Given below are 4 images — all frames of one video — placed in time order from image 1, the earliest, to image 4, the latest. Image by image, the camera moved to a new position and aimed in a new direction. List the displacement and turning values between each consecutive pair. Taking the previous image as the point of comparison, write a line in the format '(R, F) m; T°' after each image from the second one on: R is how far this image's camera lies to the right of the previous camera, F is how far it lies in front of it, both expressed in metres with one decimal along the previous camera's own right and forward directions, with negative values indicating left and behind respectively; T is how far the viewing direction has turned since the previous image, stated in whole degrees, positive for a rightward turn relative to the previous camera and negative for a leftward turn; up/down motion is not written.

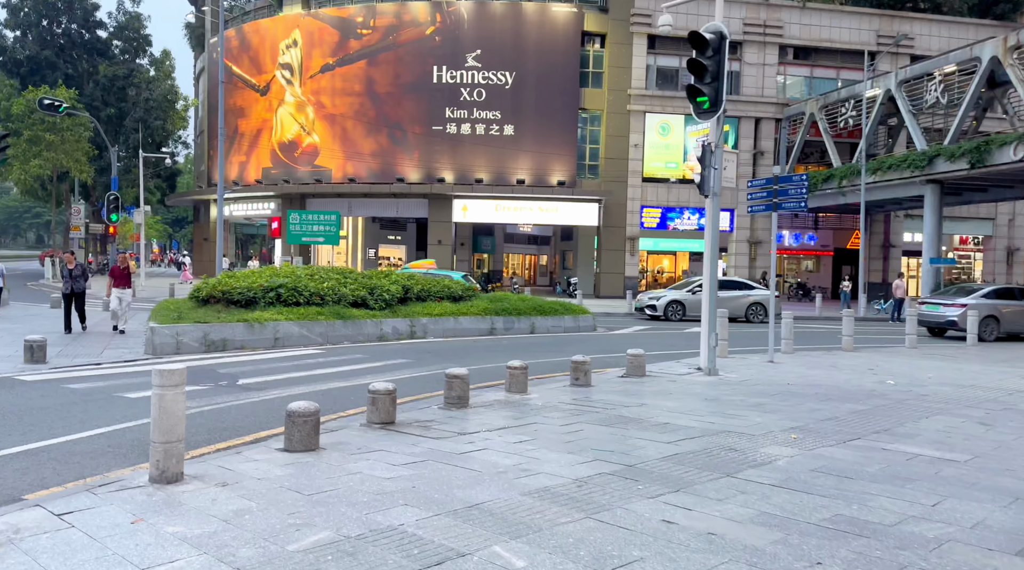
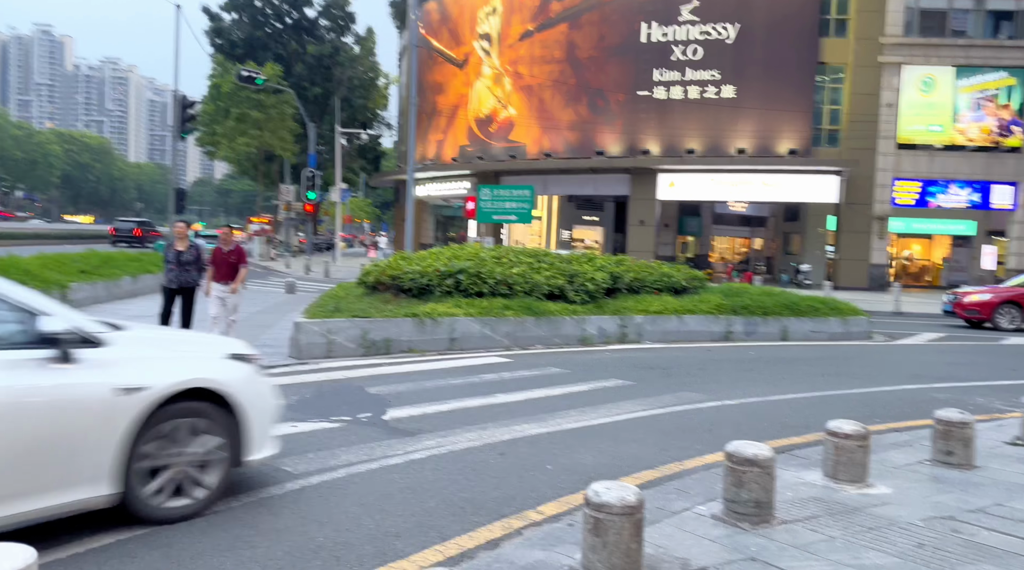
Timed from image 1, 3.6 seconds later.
(-0.9, +4.7) m; -12°
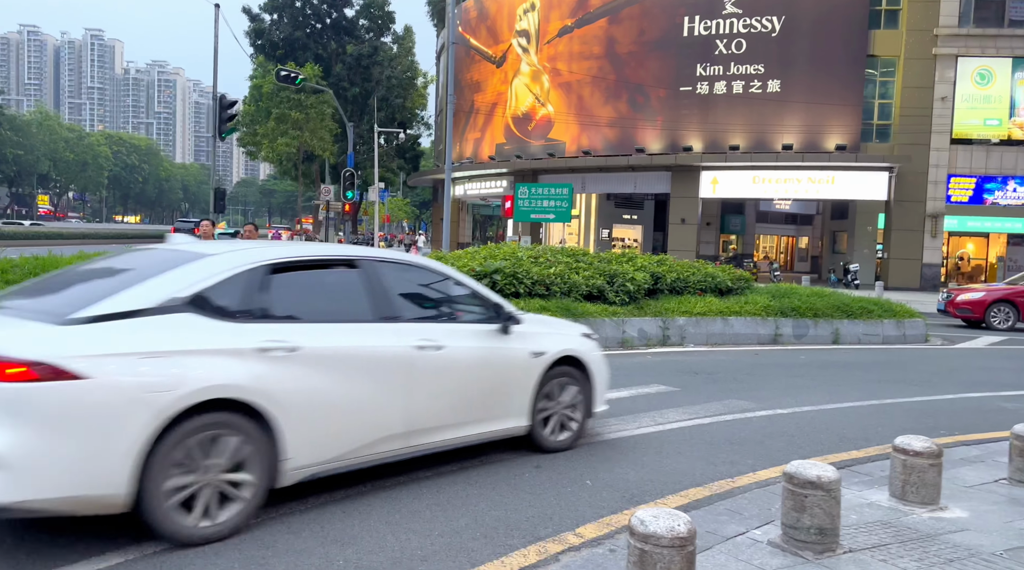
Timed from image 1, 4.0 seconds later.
(0.0, +0.4) m; -3°
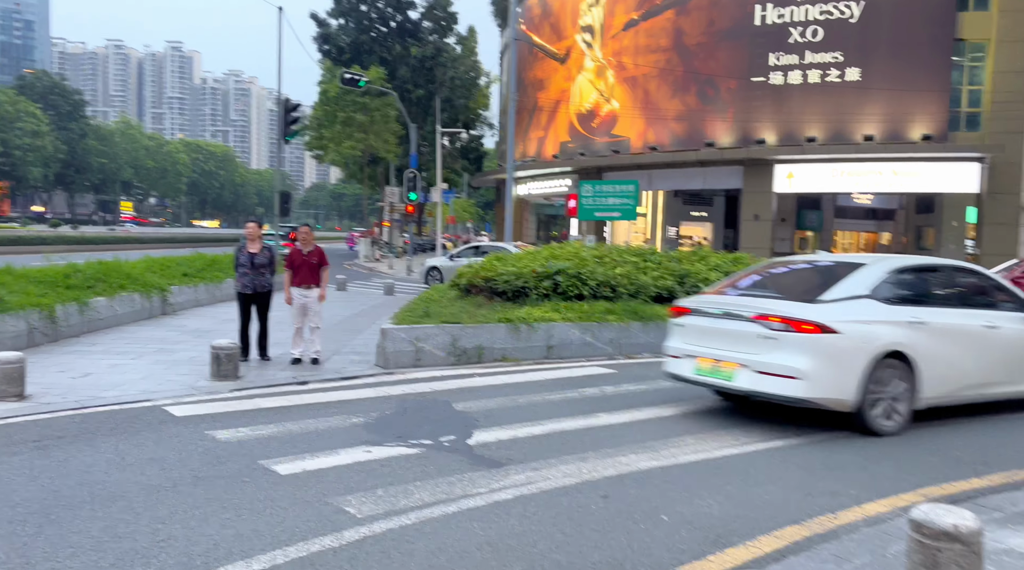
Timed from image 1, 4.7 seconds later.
(0.0, +0.8) m; -4°
